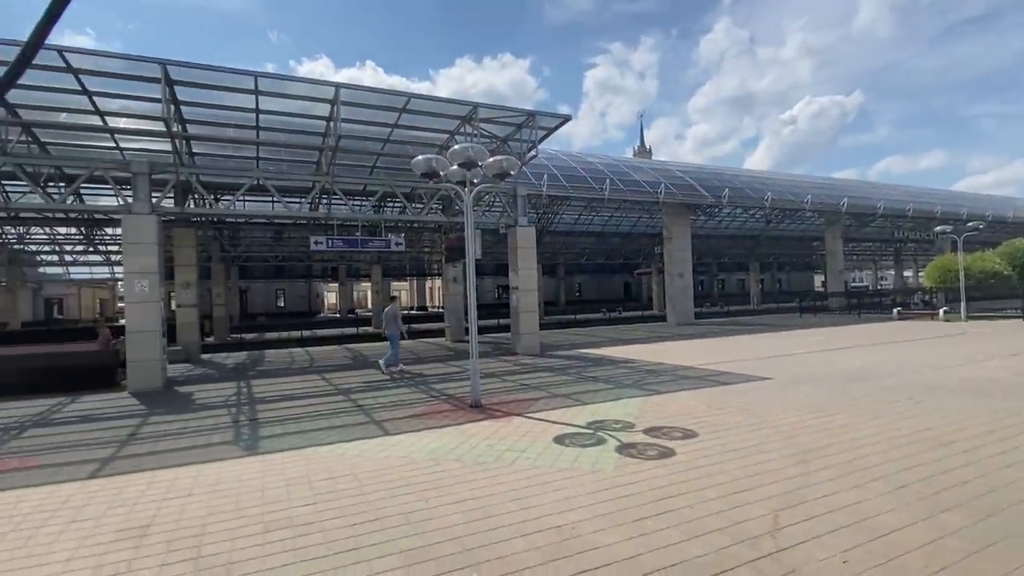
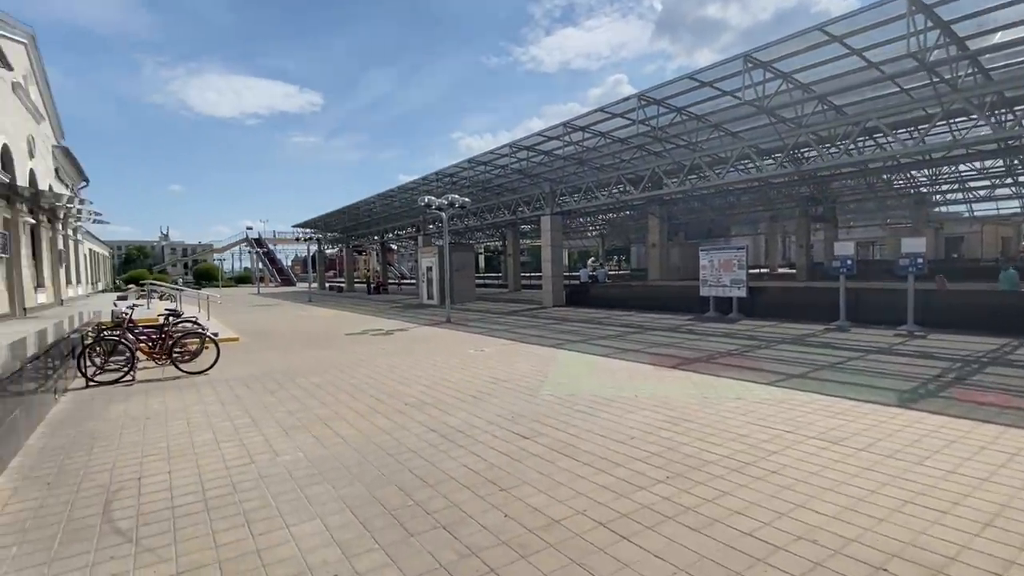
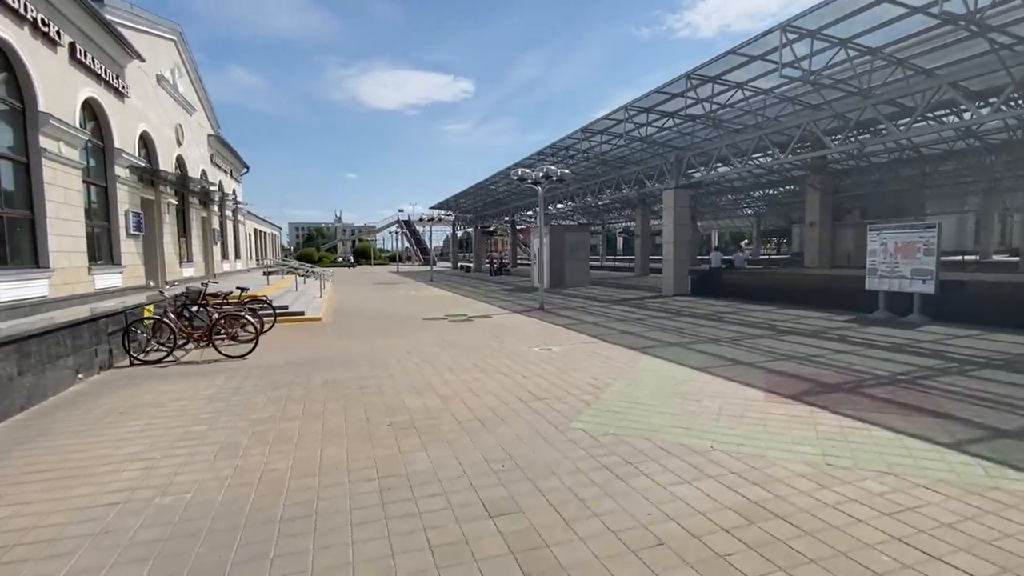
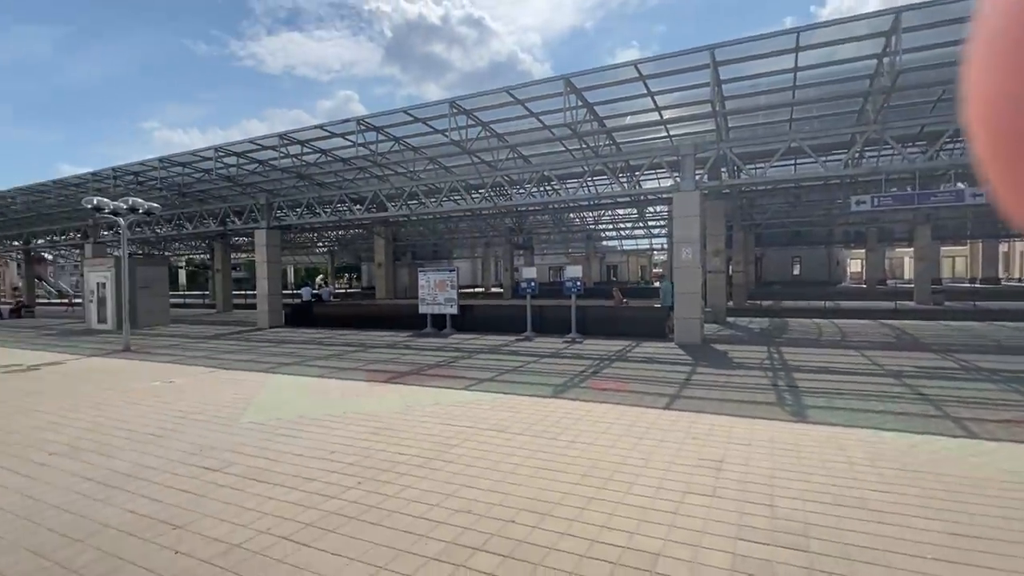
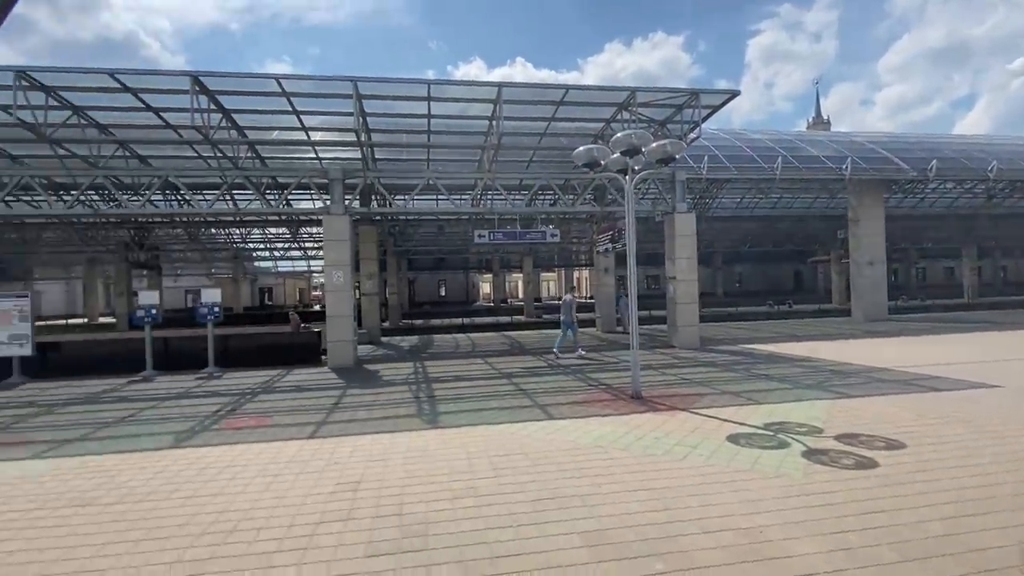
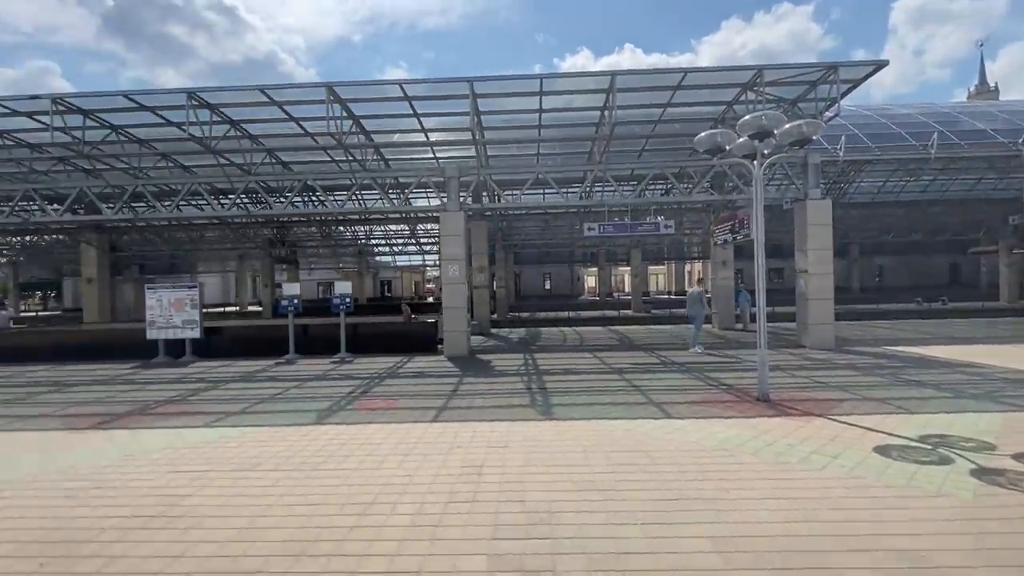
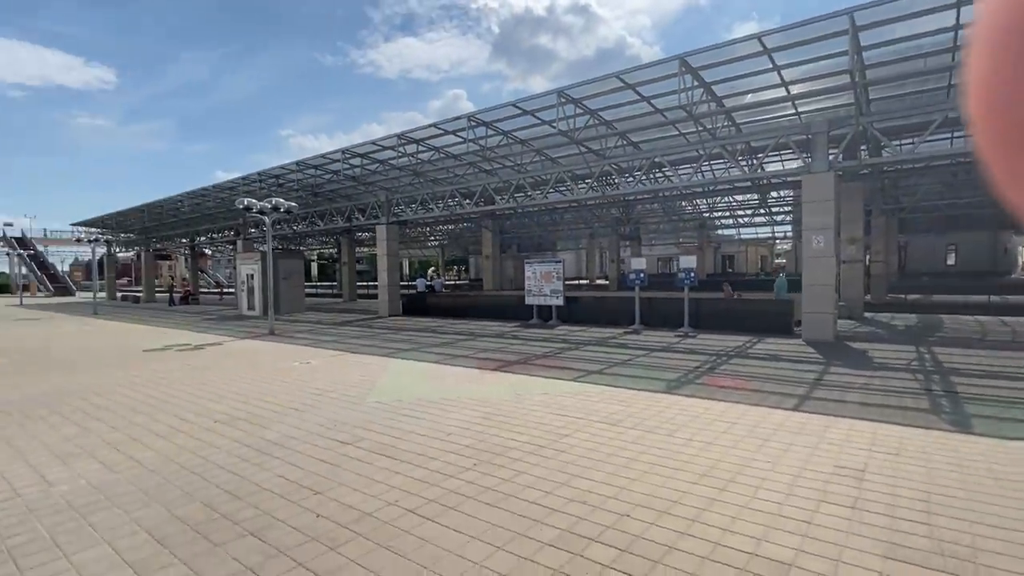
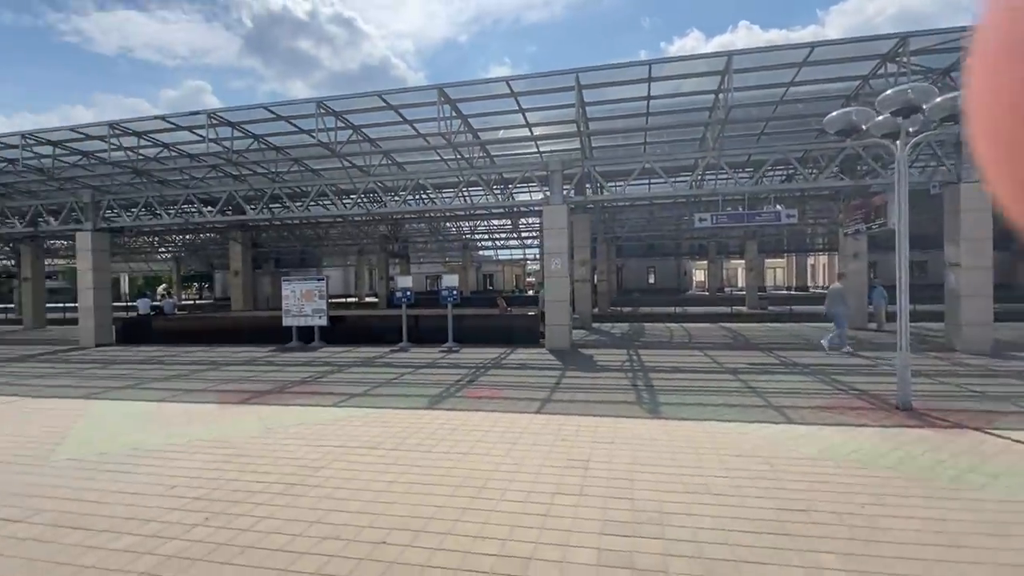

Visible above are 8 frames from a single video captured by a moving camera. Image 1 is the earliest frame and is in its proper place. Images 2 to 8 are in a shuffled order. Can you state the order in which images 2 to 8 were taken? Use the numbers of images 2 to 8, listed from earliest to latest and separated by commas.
5, 6, 8, 4, 7, 2, 3
